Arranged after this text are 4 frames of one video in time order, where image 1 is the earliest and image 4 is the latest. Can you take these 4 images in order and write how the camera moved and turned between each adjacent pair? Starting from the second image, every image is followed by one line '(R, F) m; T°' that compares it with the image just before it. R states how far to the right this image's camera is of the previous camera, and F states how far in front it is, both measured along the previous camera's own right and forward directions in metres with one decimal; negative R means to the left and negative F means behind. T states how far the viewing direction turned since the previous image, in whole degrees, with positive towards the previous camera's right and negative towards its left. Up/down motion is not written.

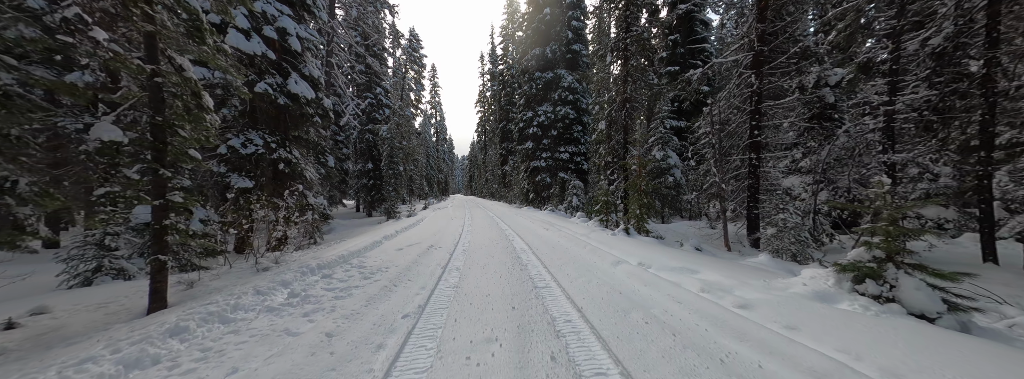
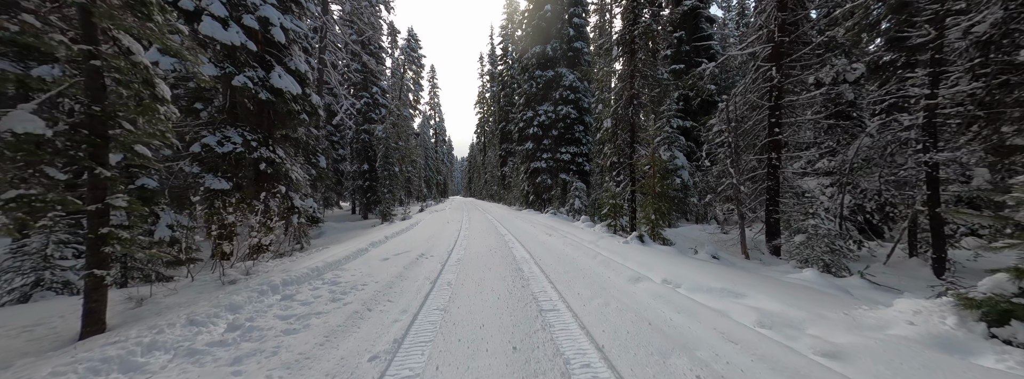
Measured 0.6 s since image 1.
(0.0, +0.7) m; 0°
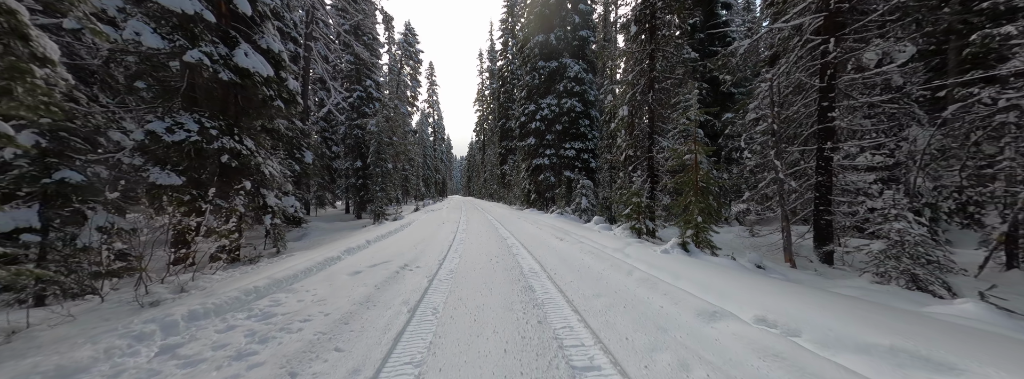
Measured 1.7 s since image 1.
(-0.1, +1.2) m; 0°
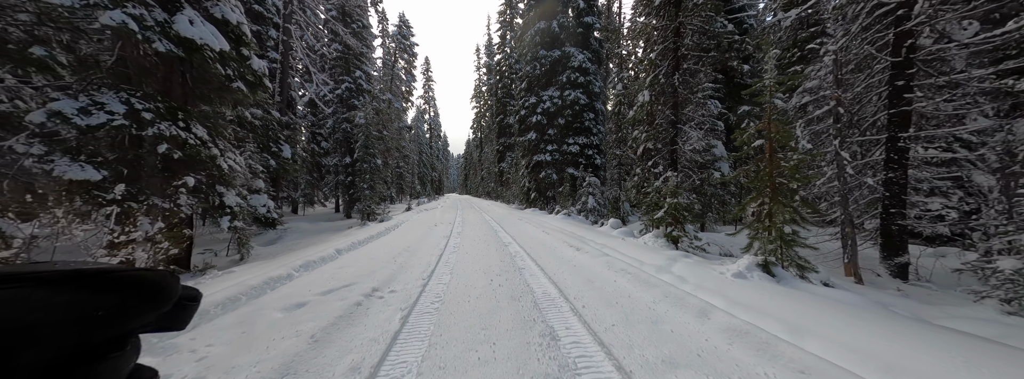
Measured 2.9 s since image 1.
(-0.1, +1.3) m; +1°
